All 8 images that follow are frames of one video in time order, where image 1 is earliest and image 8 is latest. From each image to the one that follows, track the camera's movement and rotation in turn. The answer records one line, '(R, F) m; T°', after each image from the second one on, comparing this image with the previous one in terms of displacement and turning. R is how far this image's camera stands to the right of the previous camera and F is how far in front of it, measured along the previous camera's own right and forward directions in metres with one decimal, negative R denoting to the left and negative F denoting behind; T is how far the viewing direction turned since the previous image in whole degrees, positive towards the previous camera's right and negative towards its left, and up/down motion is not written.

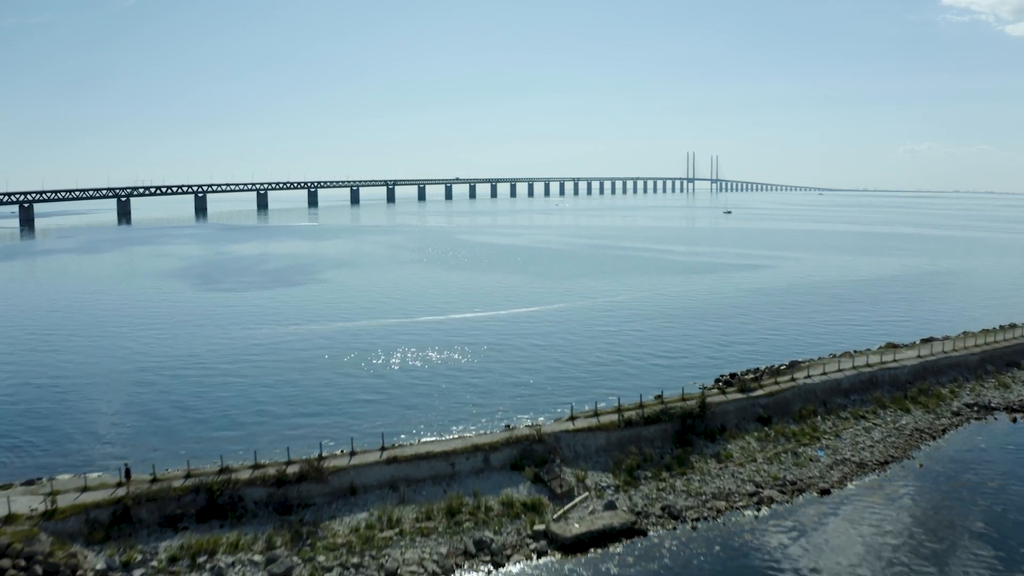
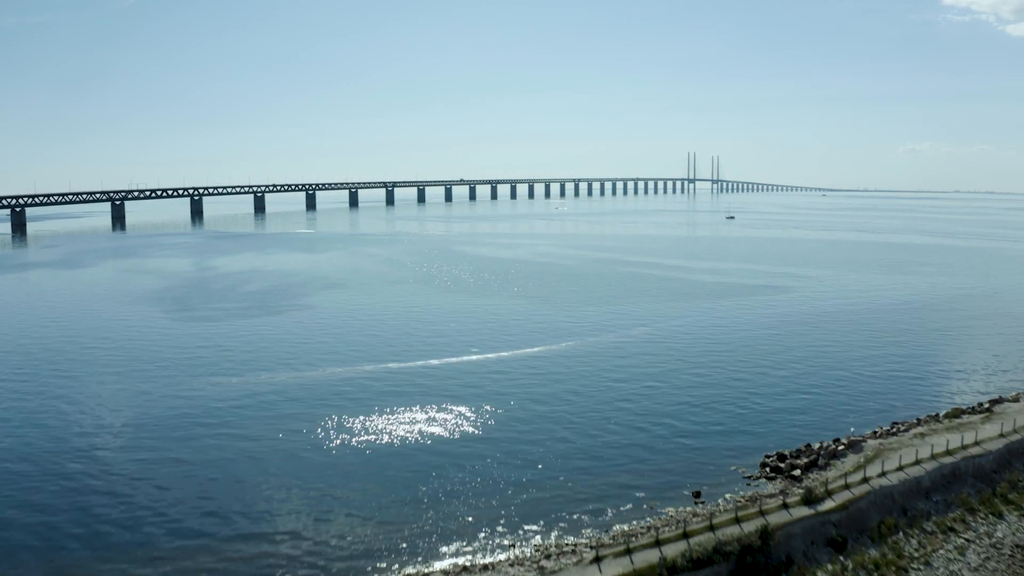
(-0.1, +2.6) m; 0°
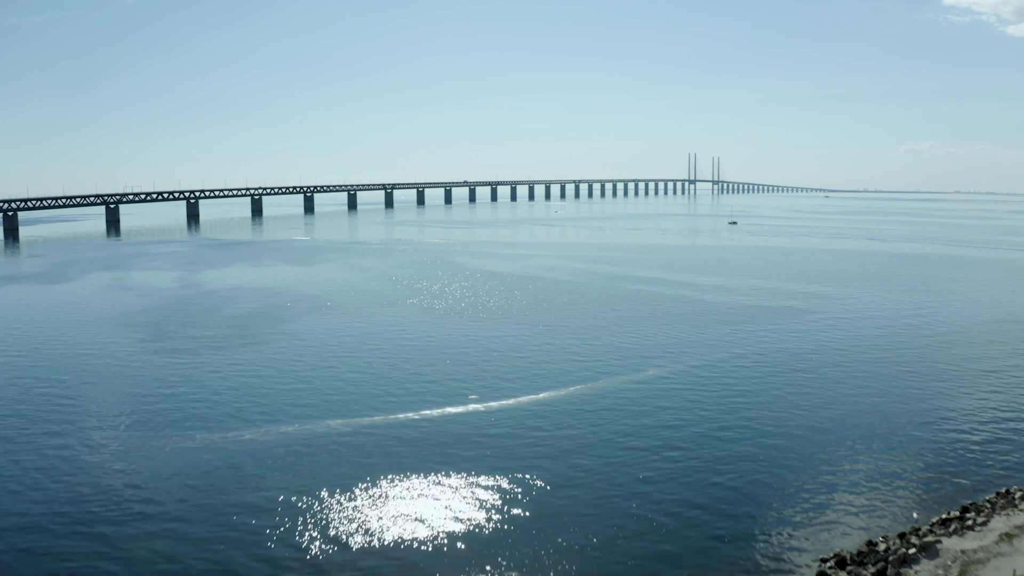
(0.0, +2.3) m; 0°
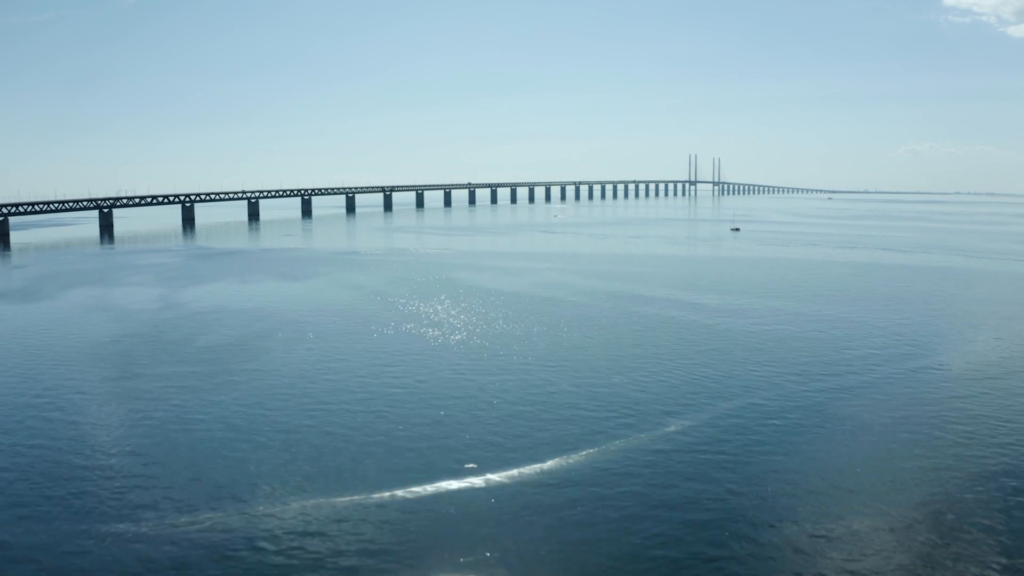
(0.0, +2.7) m; 0°
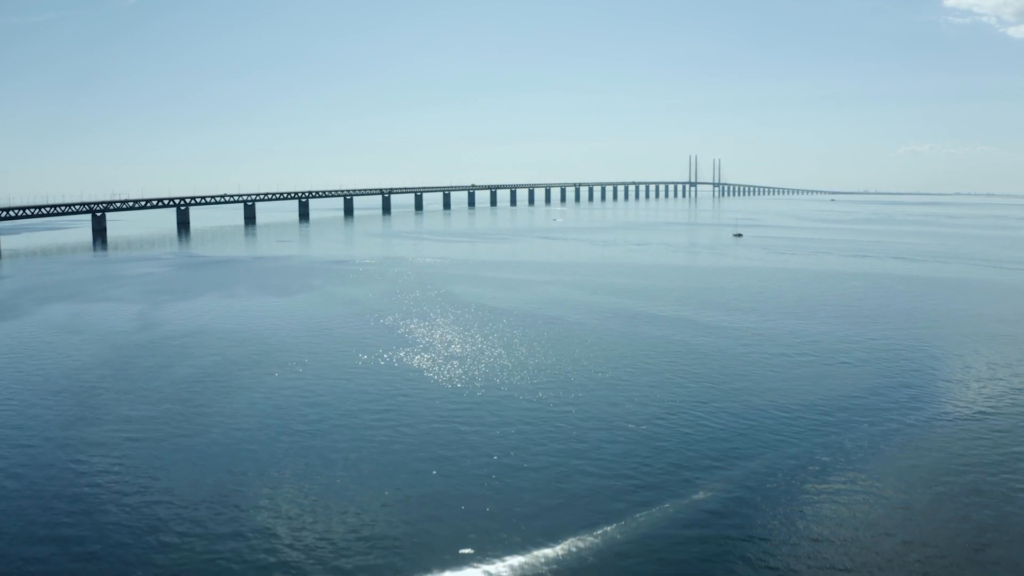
(0.0, +2.7) m; 0°
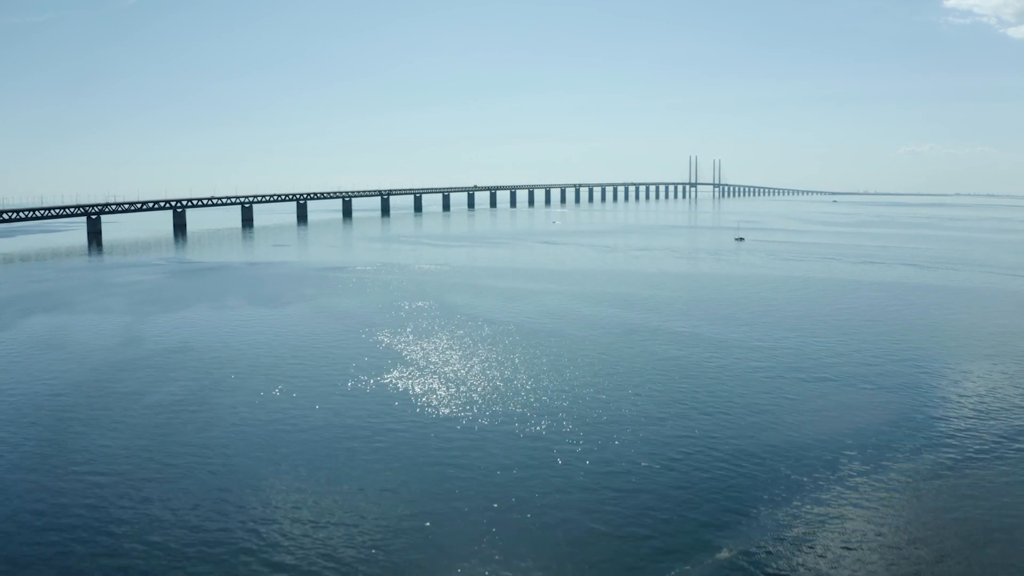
(0.0, +1.9) m; 0°
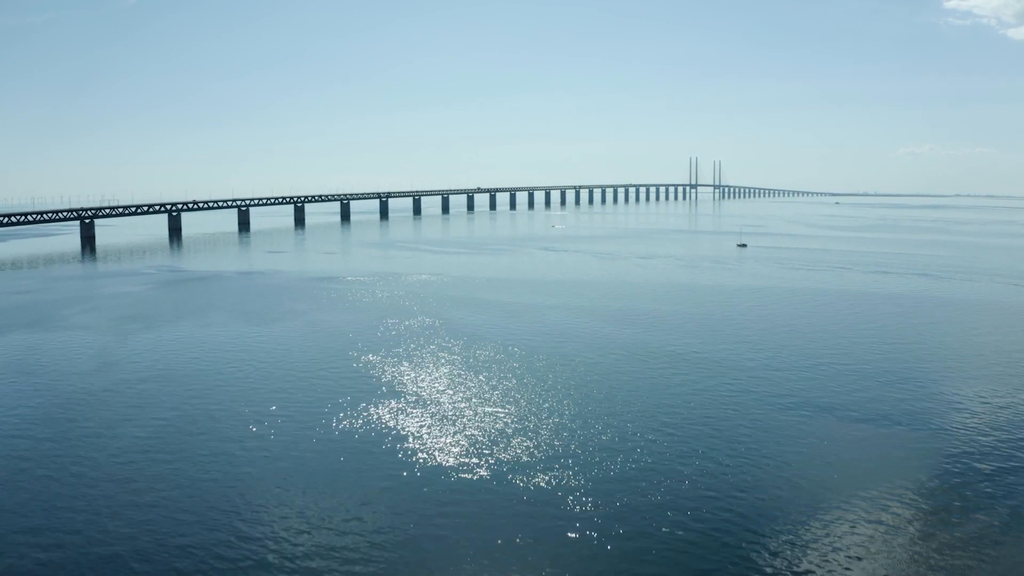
(-0.1, +2.5) m; 0°
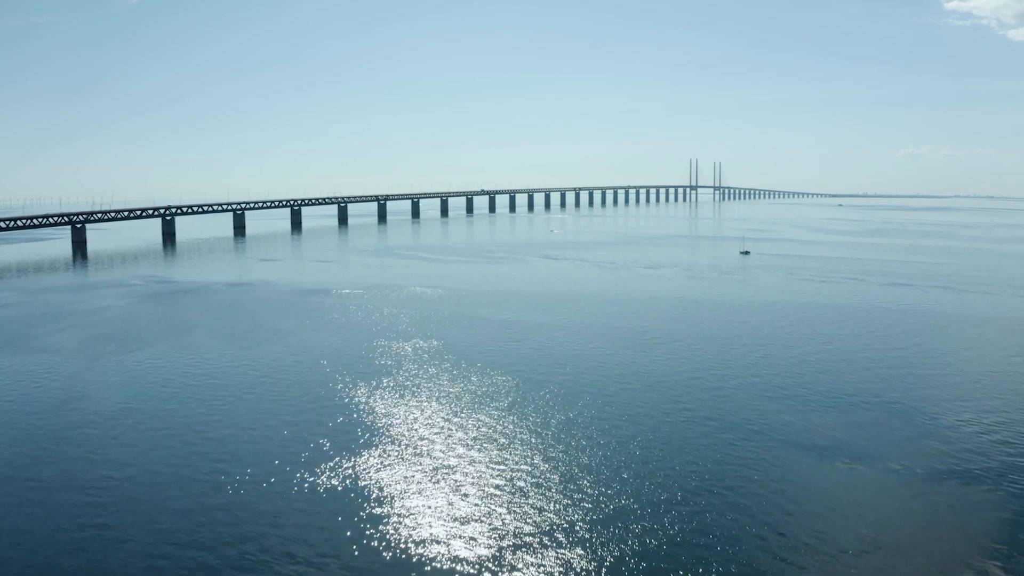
(0.0, +3.1) m; 0°
